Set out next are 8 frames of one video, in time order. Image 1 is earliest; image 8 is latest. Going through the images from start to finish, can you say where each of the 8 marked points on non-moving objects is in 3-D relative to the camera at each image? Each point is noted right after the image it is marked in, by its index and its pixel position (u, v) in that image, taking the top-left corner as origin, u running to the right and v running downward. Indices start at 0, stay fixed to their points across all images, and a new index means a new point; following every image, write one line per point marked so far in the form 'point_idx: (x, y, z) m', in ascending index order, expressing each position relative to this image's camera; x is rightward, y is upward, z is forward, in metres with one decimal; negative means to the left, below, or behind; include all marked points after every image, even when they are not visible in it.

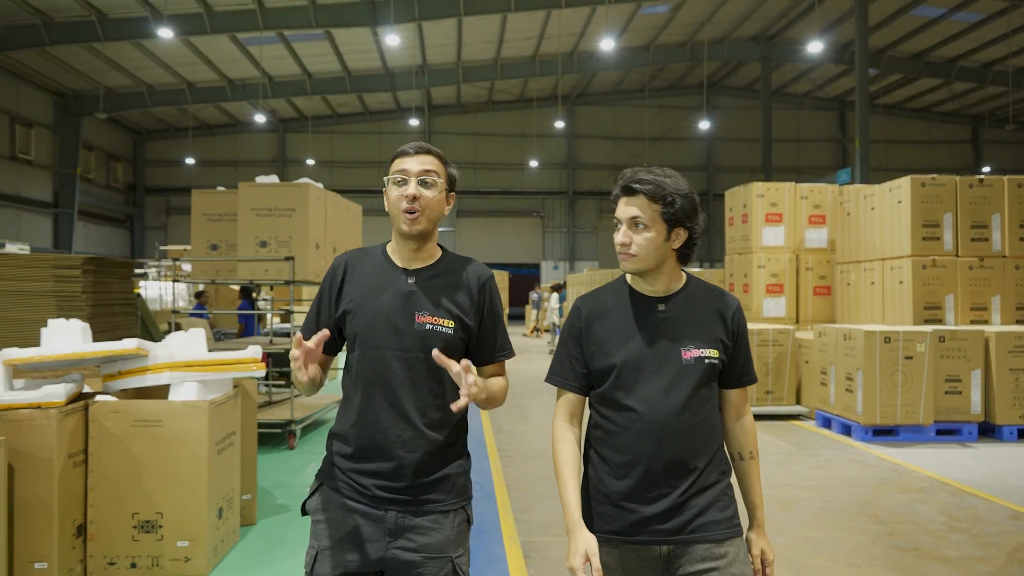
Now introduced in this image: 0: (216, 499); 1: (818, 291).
0: (-1.5, -1.1, +3.3) m
1: (+4.1, 0.0, +8.5) m
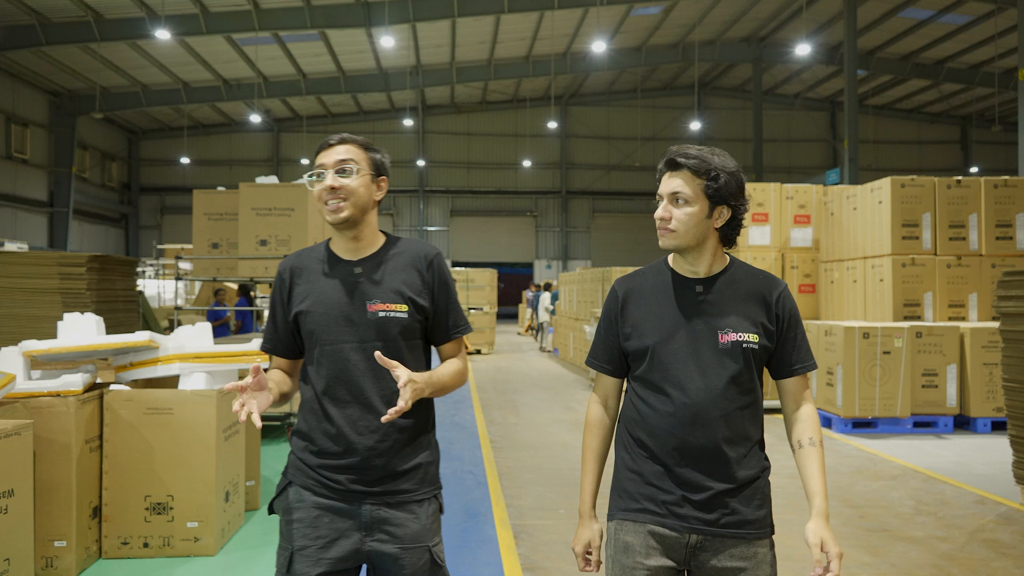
0: (-1.6, -1.1, +3.5) m
1: (+4.0, 0.0, +8.8) m
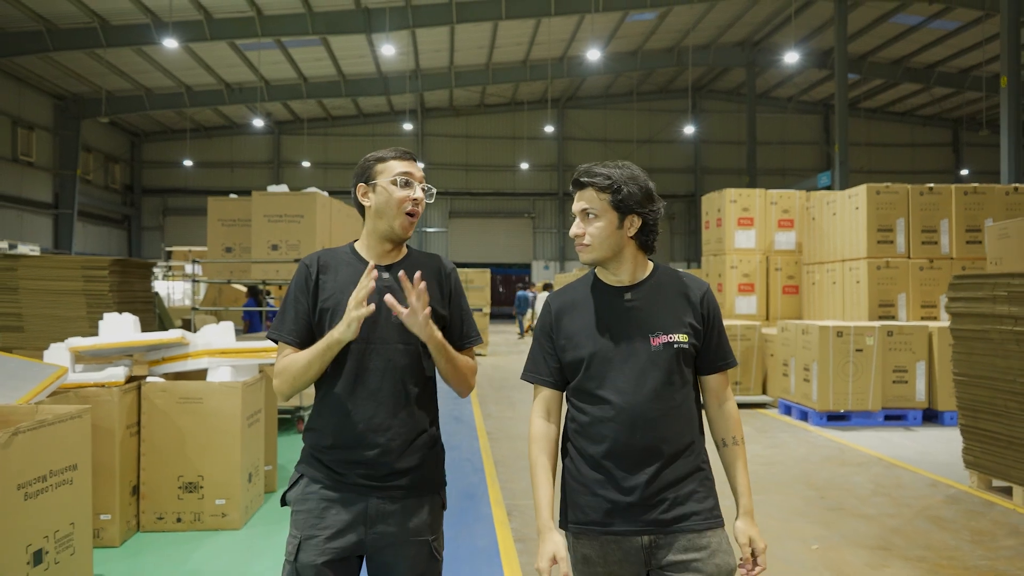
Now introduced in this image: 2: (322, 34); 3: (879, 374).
0: (-1.6, -1.1, +3.9) m
1: (+3.9, 0.0, +9.2) m
2: (-4.0, +5.4, +13.5) m
3: (+3.9, -0.9, +6.9) m
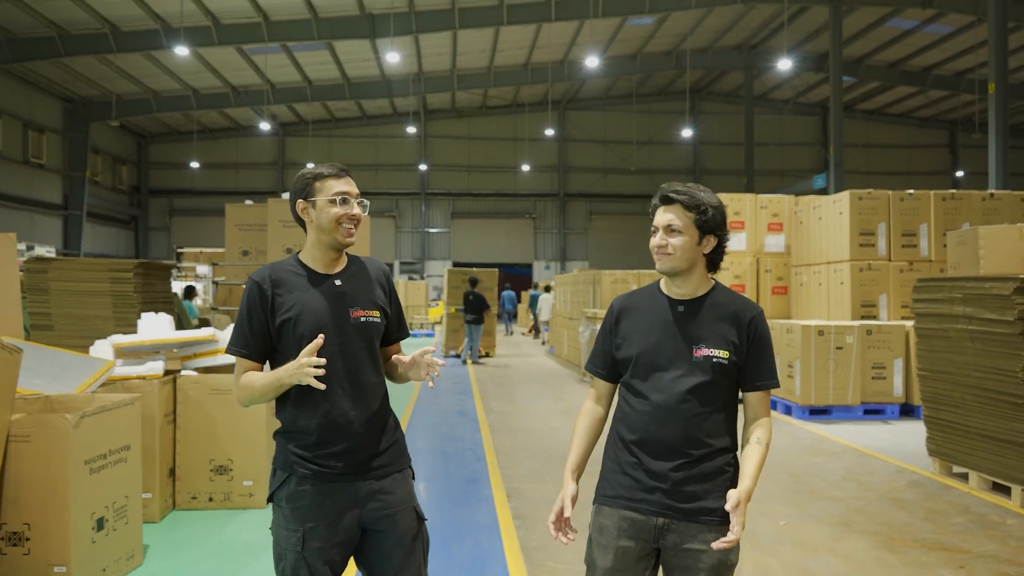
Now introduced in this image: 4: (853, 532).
0: (-1.6, -1.1, +4.3) m
1: (+3.9, 0.0, +9.6) m
2: (-4.0, +5.4, +13.9) m
3: (+3.9, -0.9, +7.3) m
4: (+2.1, -1.5, +3.9) m
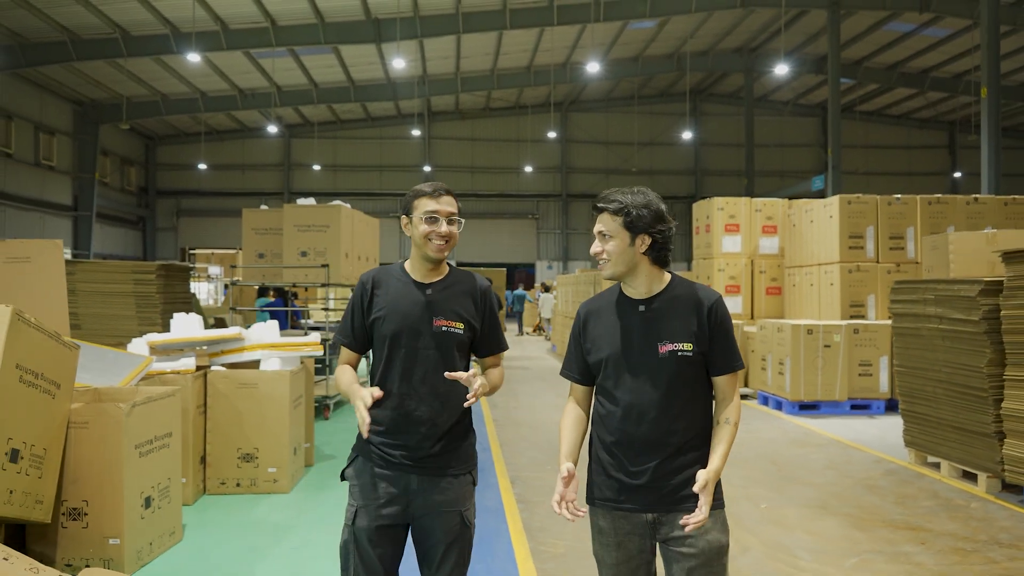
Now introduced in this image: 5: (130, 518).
0: (-1.6, -1.1, +4.7) m
1: (+4.0, 0.0, +9.9) m
2: (-3.9, +5.4, +14.2) m
3: (+3.9, -0.9, +7.6) m
4: (+2.1, -1.5, +4.2) m
5: (-2.0, -1.2, +3.3) m
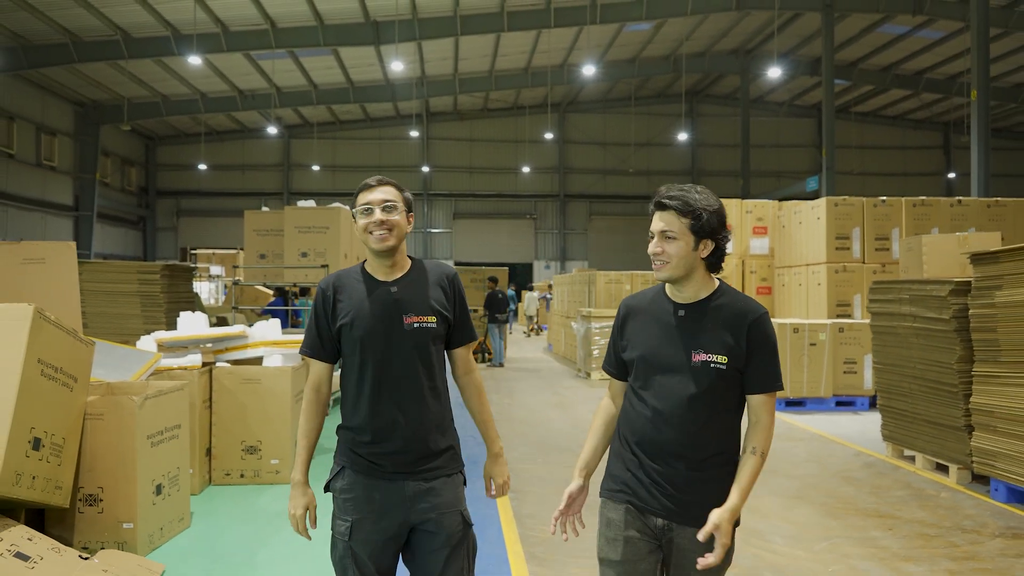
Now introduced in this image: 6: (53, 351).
0: (-1.7, -1.1, +4.9) m
1: (+3.9, 0.0, +10.1) m
2: (-4.0, +5.4, +14.4) m
3: (+3.9, -0.9, +7.8) m
4: (+2.0, -1.5, +4.5) m
5: (-2.0, -1.2, +3.5) m
6: (-2.3, -0.3, +3.2) m
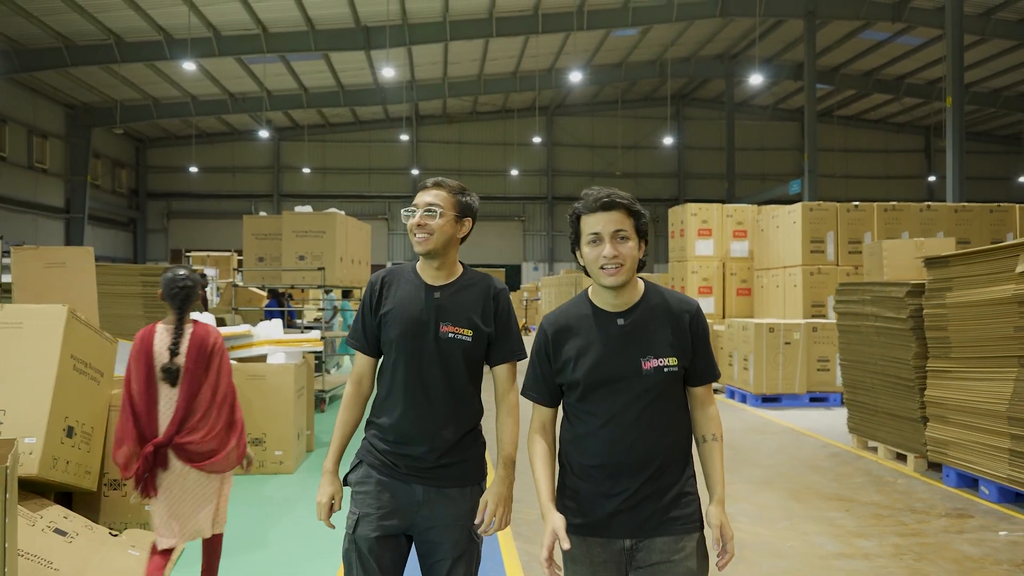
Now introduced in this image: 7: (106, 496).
0: (-1.7, -1.1, +5.2) m
1: (+3.7, -0.1, +10.5) m
2: (-4.2, +5.3, +14.7) m
3: (+3.7, -1.0, +8.2) m
4: (+1.9, -1.5, +4.8) m
5: (-2.1, -1.2, +3.8) m
6: (-2.3, -0.3, +3.5) m
7: (-2.4, -1.2, +3.8) m
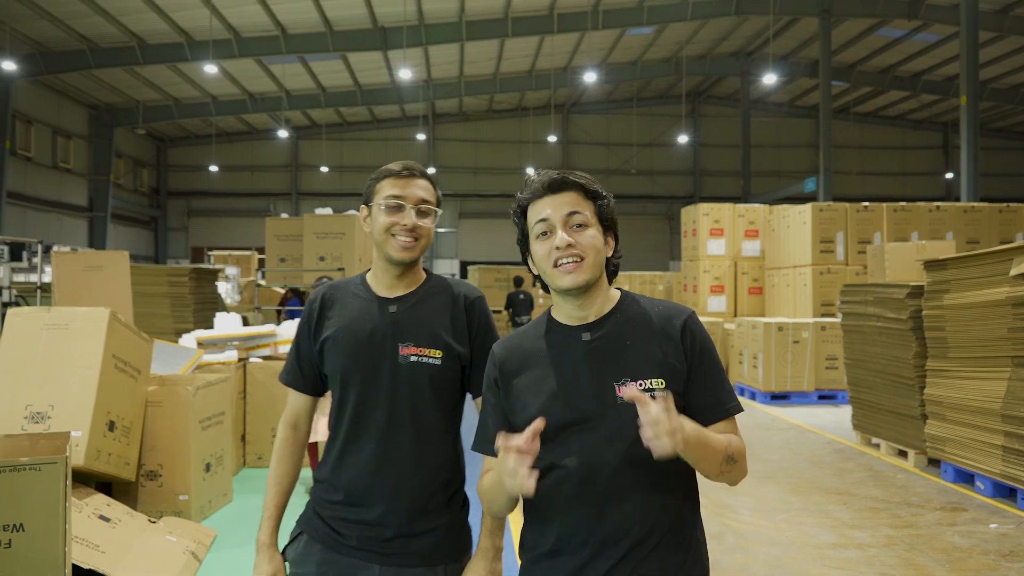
0: (-1.6, -1.1, +5.5) m
1: (+3.9, 0.0, +10.7) m
2: (-3.9, +5.4, +15.0) m
3: (+3.9, -0.9, +8.4) m
4: (+2.0, -1.5, +5.0) m
5: (-2.0, -1.2, +4.1) m
6: (-2.3, -0.3, +3.8) m
7: (-2.3, -1.3, +4.1) m
